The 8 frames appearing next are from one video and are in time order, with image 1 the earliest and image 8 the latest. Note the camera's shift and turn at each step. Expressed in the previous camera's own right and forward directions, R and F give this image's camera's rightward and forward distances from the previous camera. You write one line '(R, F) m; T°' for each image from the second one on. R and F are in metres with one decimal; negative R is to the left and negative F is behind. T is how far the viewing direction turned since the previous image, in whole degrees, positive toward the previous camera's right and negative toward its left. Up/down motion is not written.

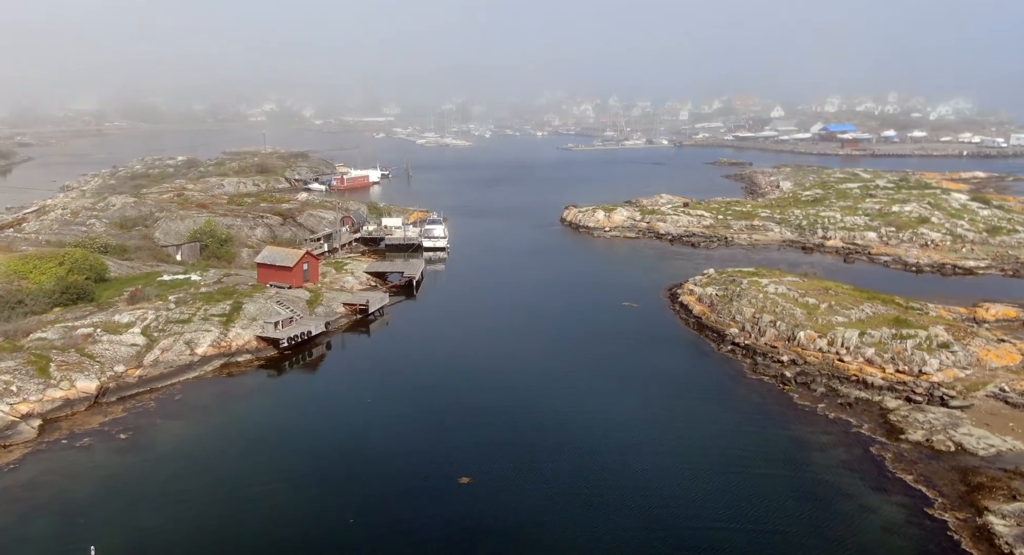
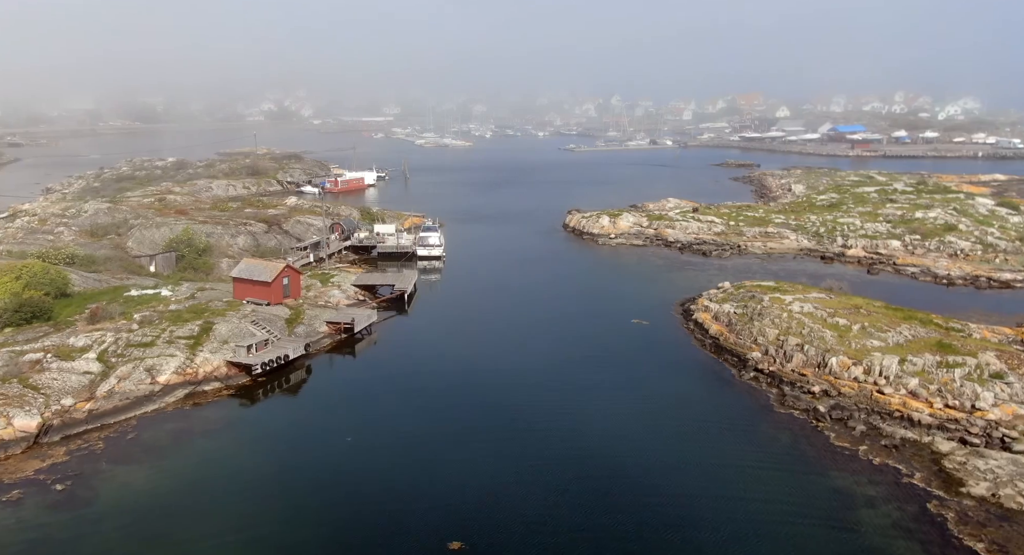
(+0.1, +3.3) m; 0°
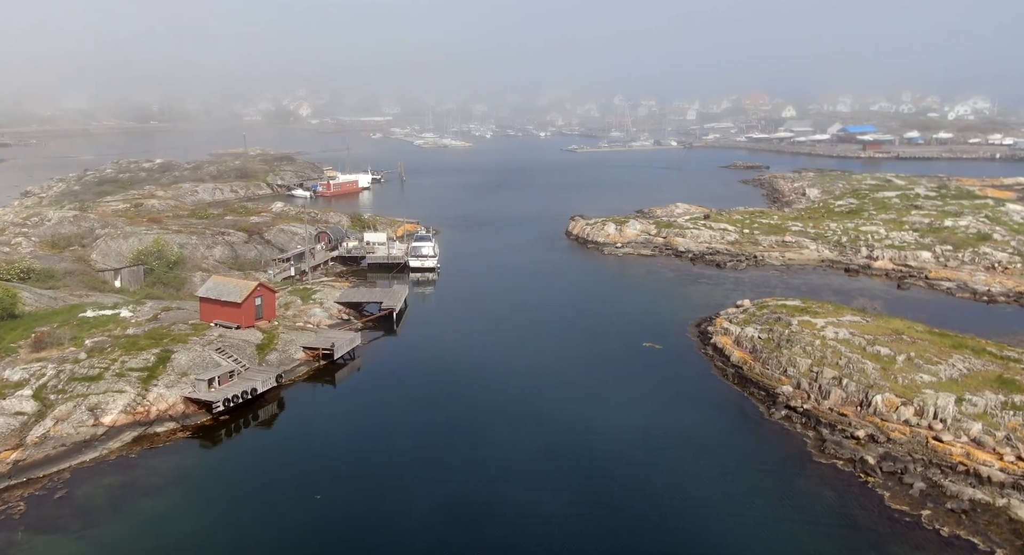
(+0.1, +3.7) m; 0°
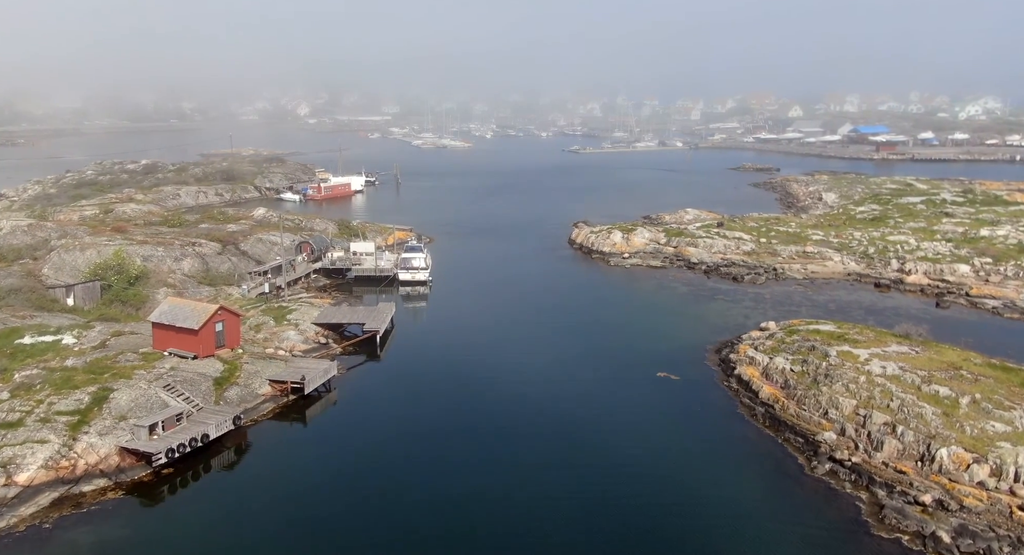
(+0.2, +4.0) m; 0°
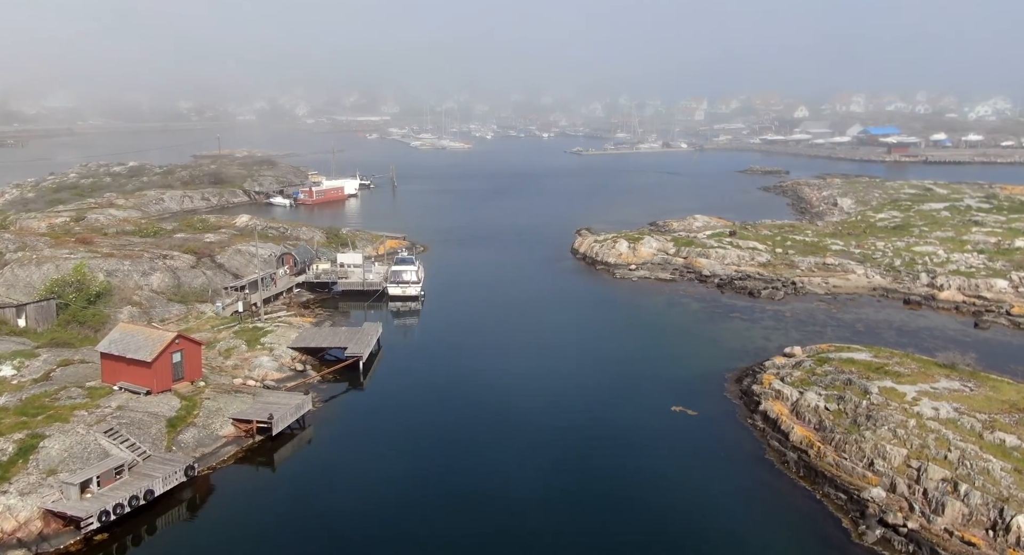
(+0.2, +3.3) m; 0°
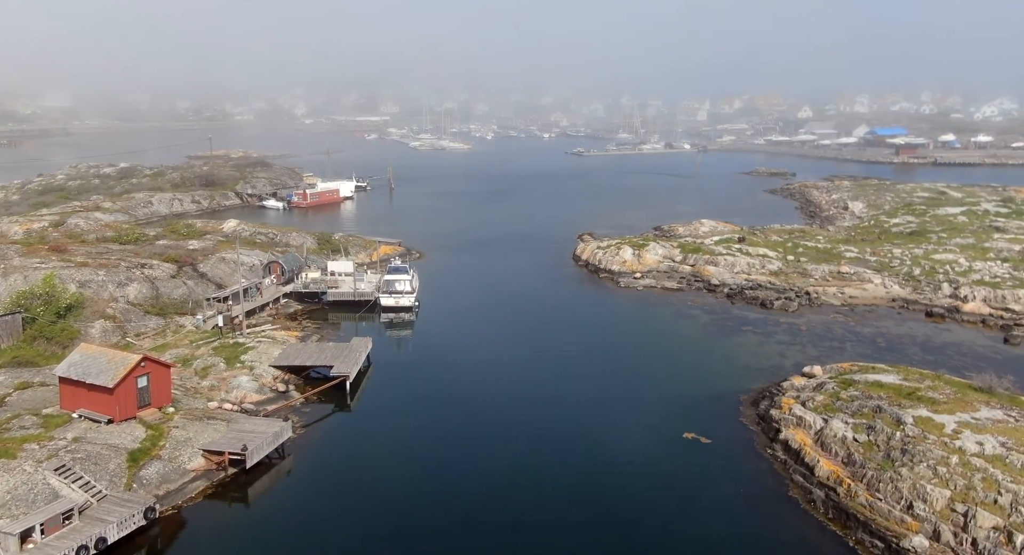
(+0.1, +2.2) m; 0°
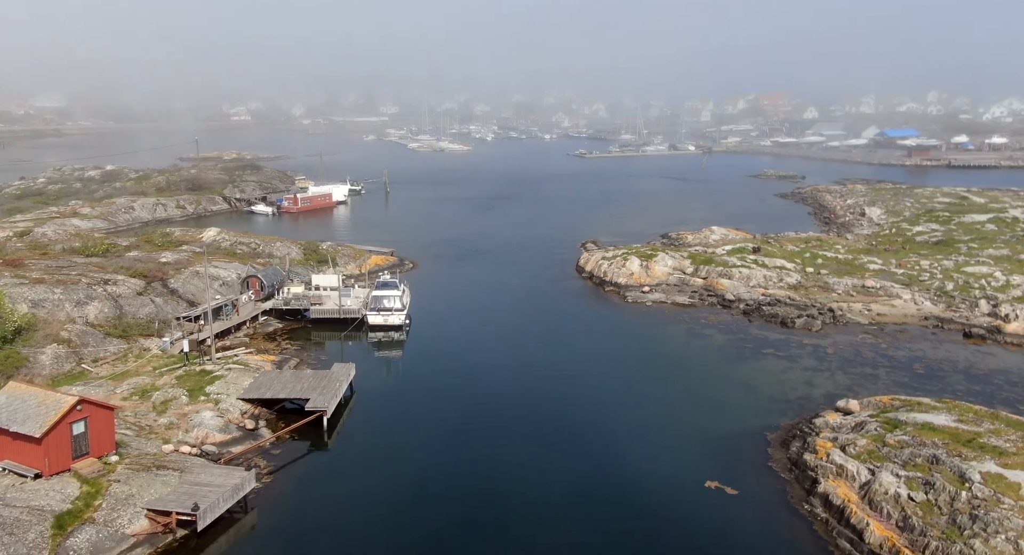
(+0.1, +3.2) m; 0°
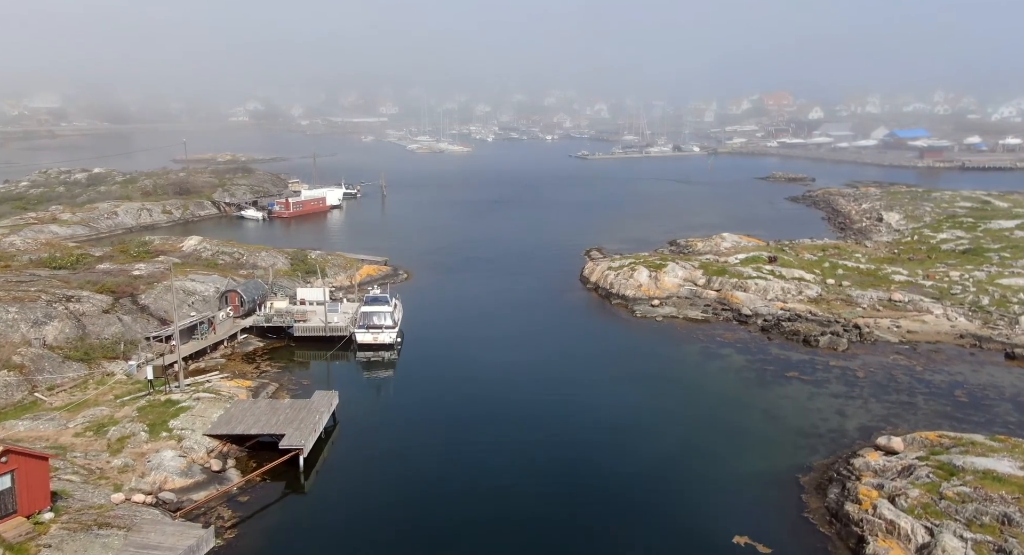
(0.0, +2.8) m; 0°
